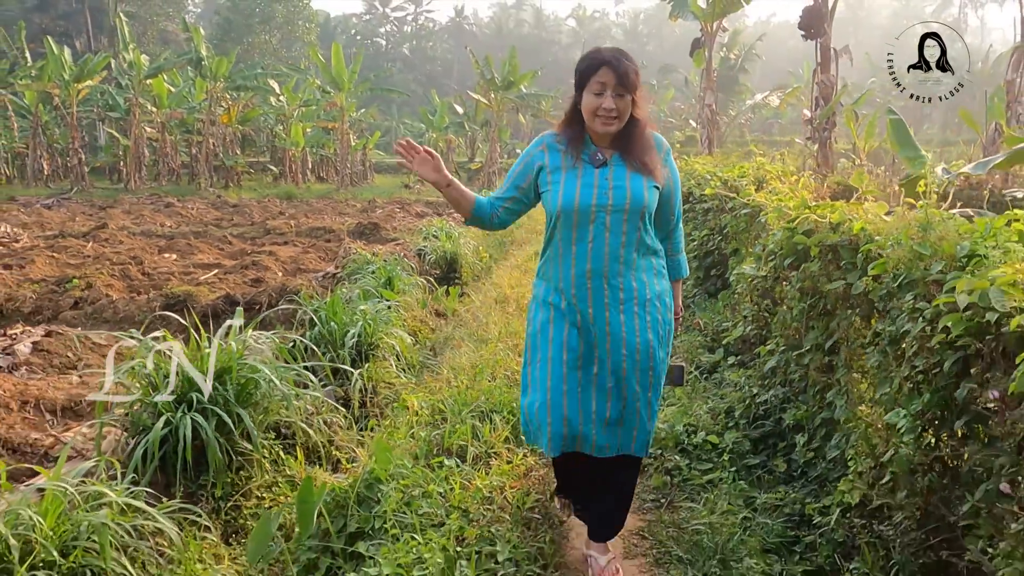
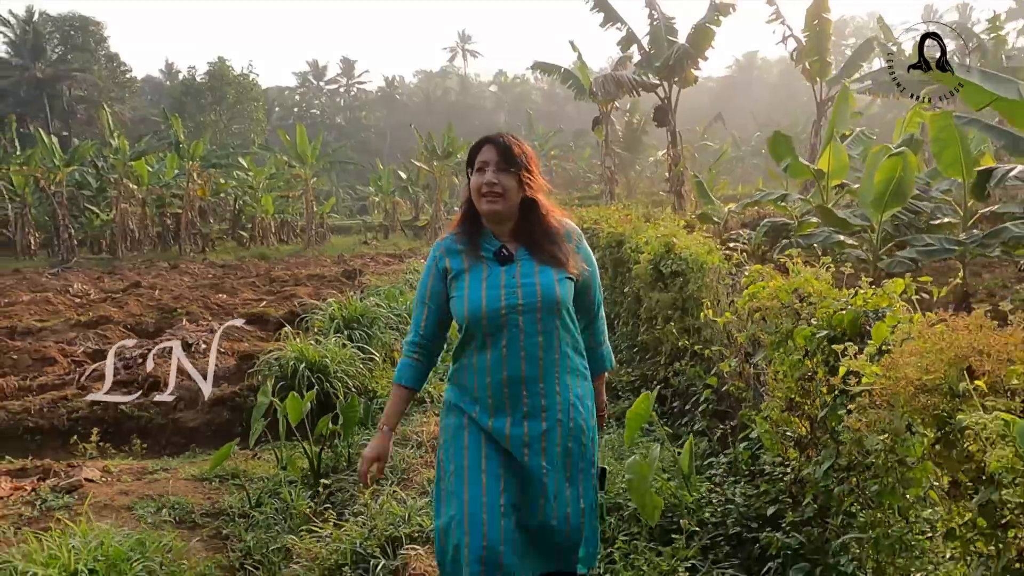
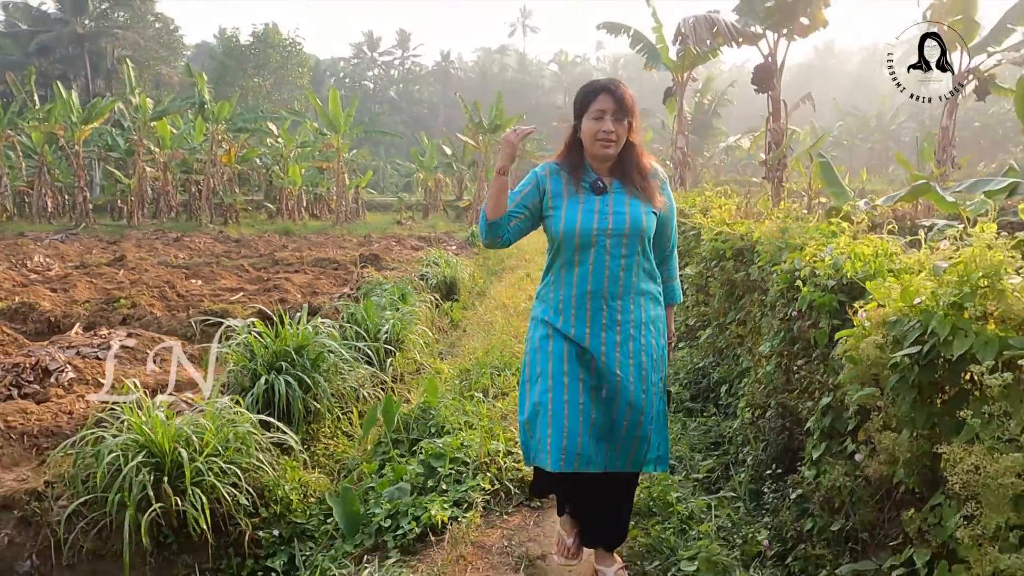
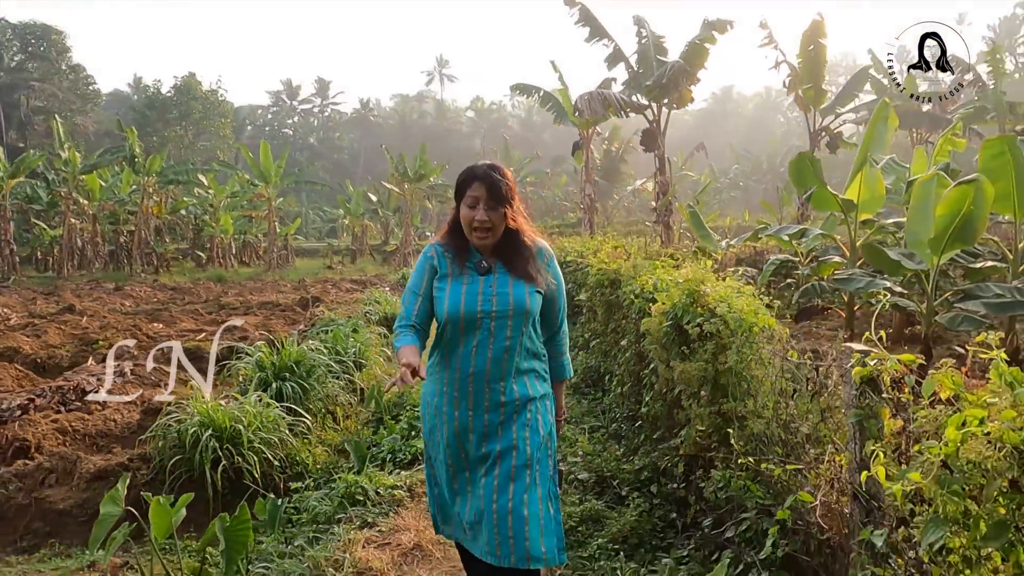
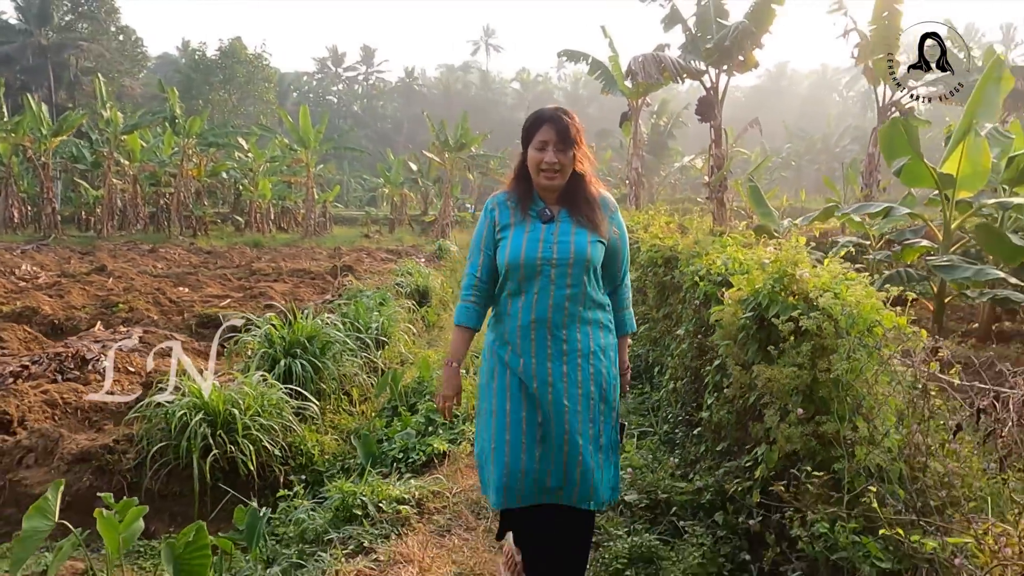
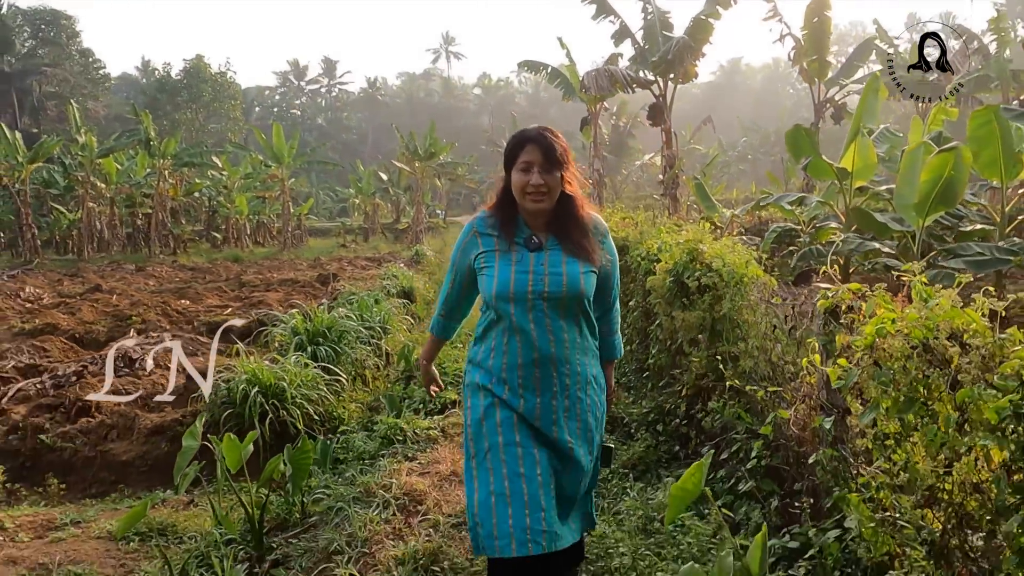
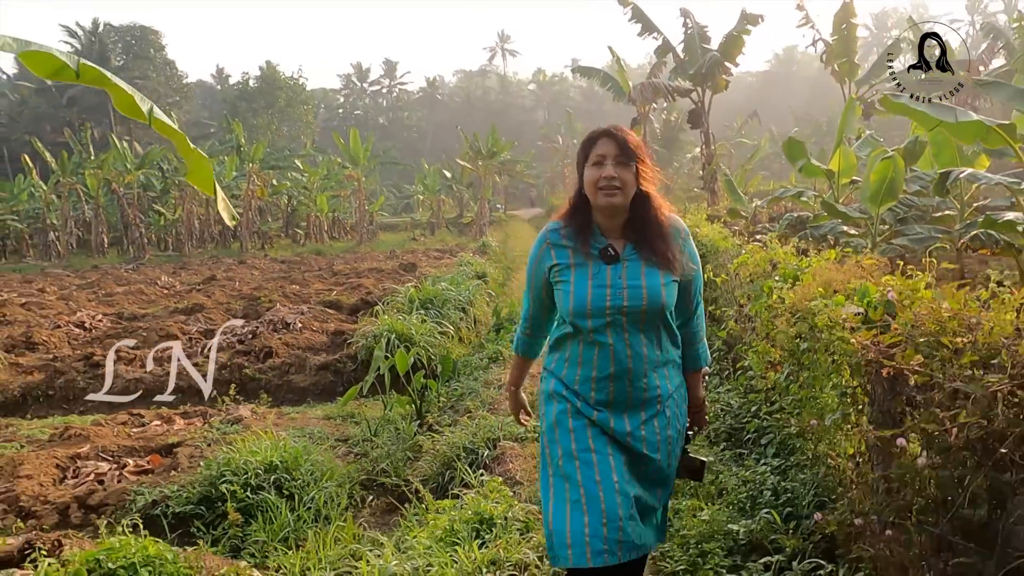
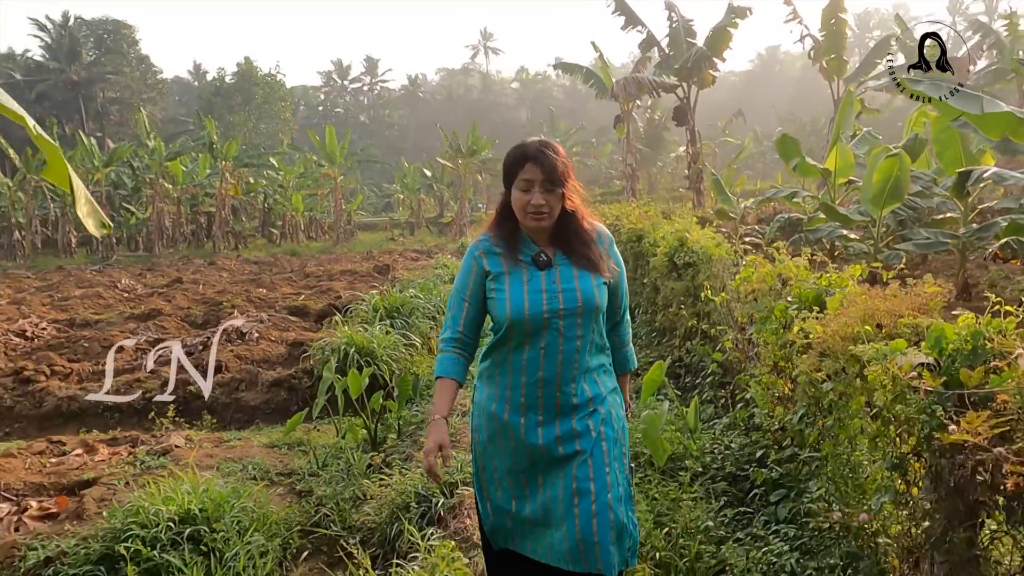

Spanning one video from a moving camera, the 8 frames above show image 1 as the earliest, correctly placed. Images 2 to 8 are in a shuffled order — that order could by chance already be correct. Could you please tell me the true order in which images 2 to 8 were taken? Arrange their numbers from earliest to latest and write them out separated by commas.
3, 5, 4, 6, 2, 8, 7
